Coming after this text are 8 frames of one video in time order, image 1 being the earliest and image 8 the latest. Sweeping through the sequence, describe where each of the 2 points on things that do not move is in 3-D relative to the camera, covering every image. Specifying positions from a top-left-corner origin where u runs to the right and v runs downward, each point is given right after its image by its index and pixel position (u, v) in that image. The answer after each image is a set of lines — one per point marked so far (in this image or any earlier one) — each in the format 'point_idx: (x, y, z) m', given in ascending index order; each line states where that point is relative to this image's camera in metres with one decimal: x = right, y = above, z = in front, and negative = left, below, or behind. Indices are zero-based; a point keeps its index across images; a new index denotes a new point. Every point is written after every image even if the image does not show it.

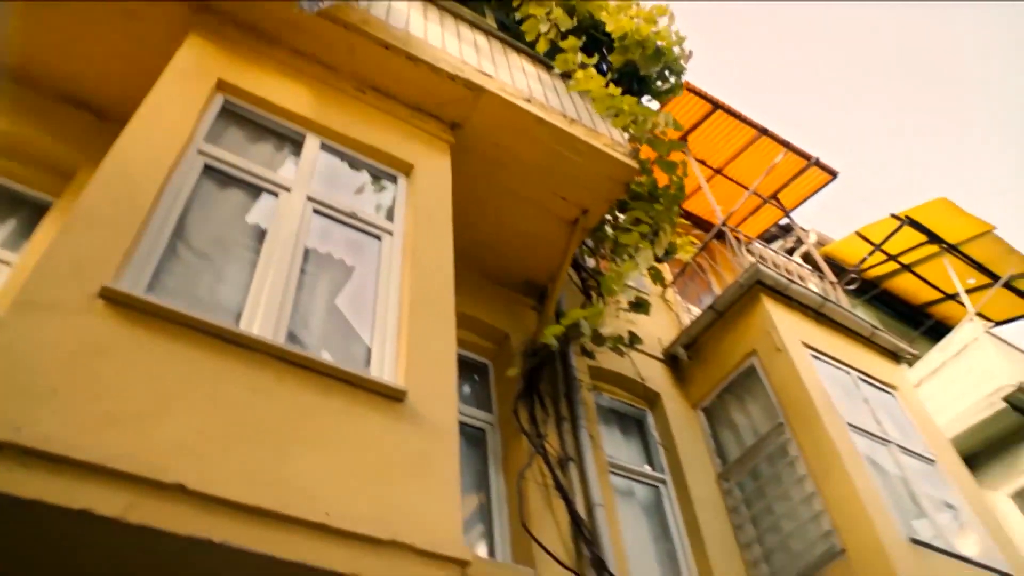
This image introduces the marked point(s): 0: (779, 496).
0: (+2.0, -1.5, +6.3) m
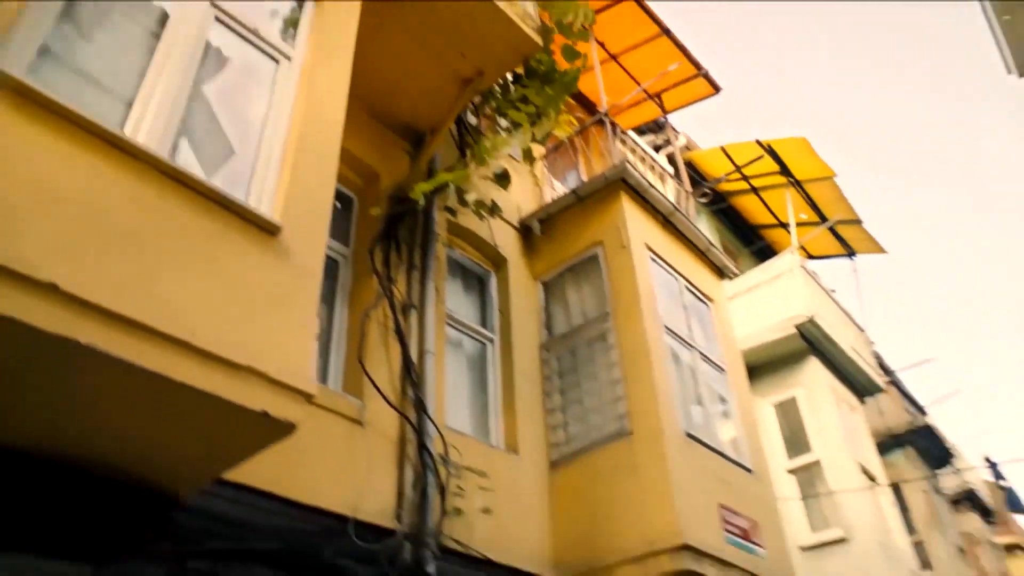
0: (+0.6, -0.7, +7.1) m
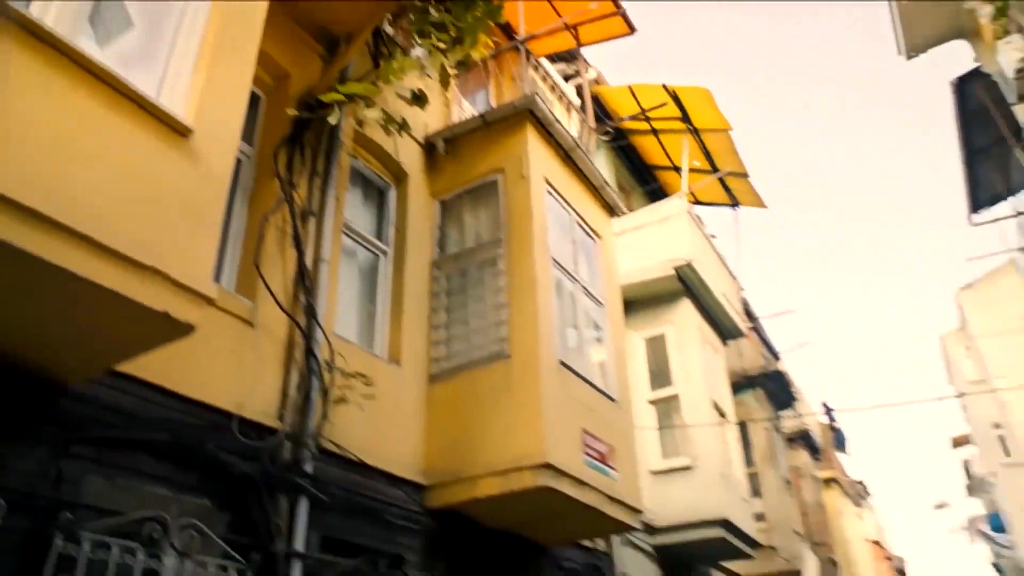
0: (-0.3, -0.1, +7.4) m
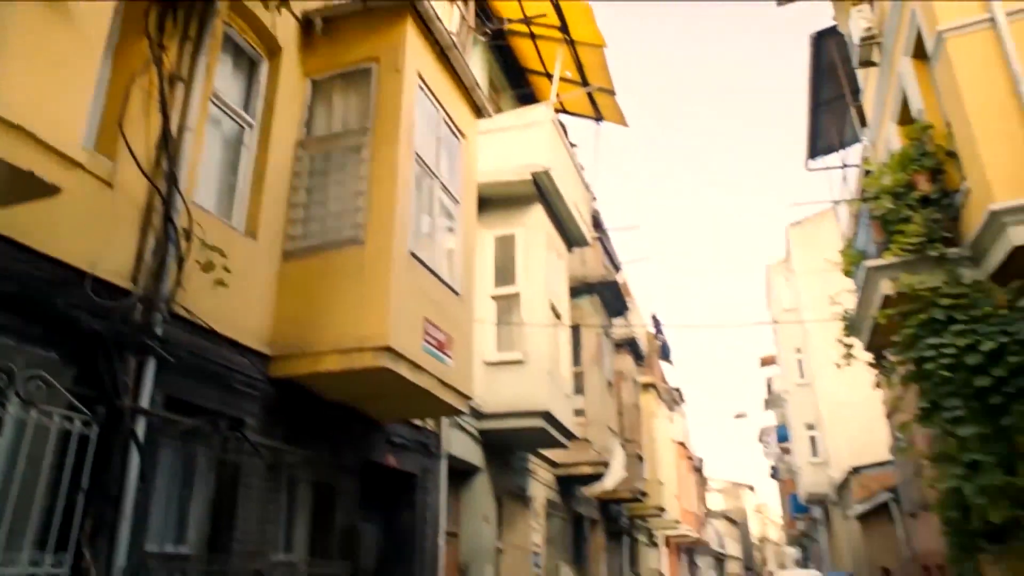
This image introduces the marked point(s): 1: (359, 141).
0: (-1.5, +0.9, +7.6) m
1: (-1.4, +1.3, +7.7) m
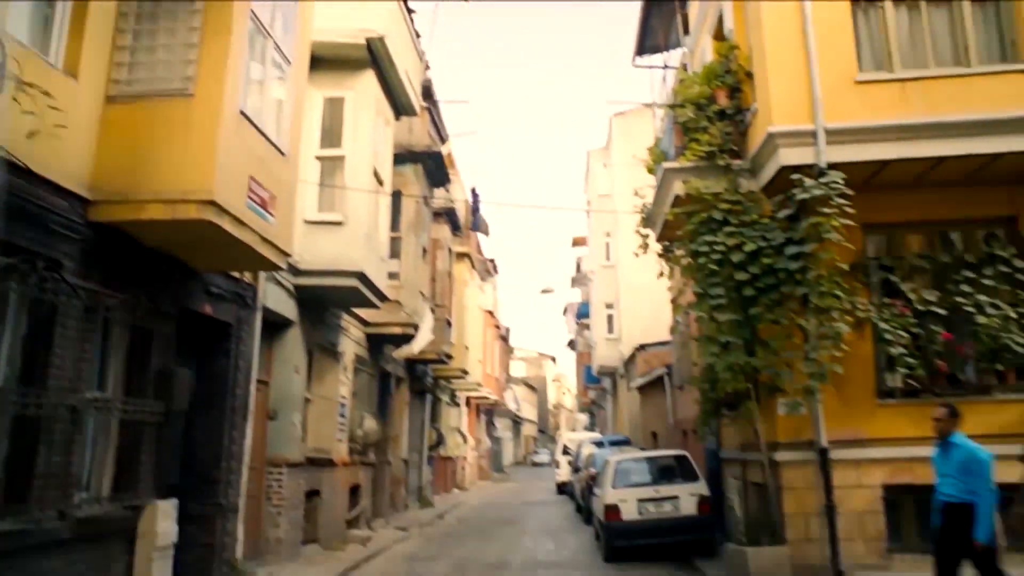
0: (-3.0, +2.3, +7.4) m
1: (-2.8, +2.7, +7.6) m
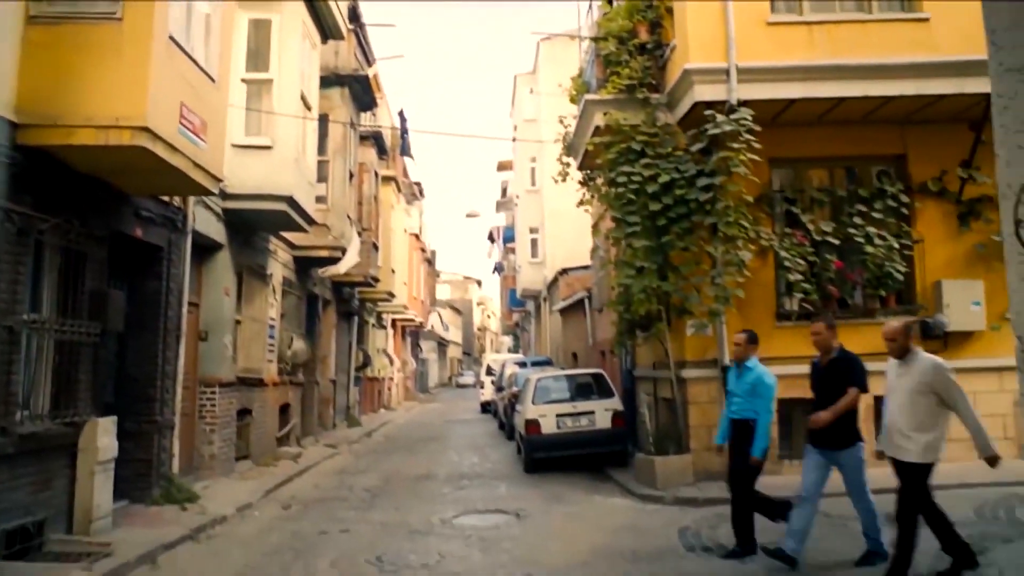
0: (-3.6, +2.9, +7.3) m
1: (-3.5, +3.3, +7.4) m
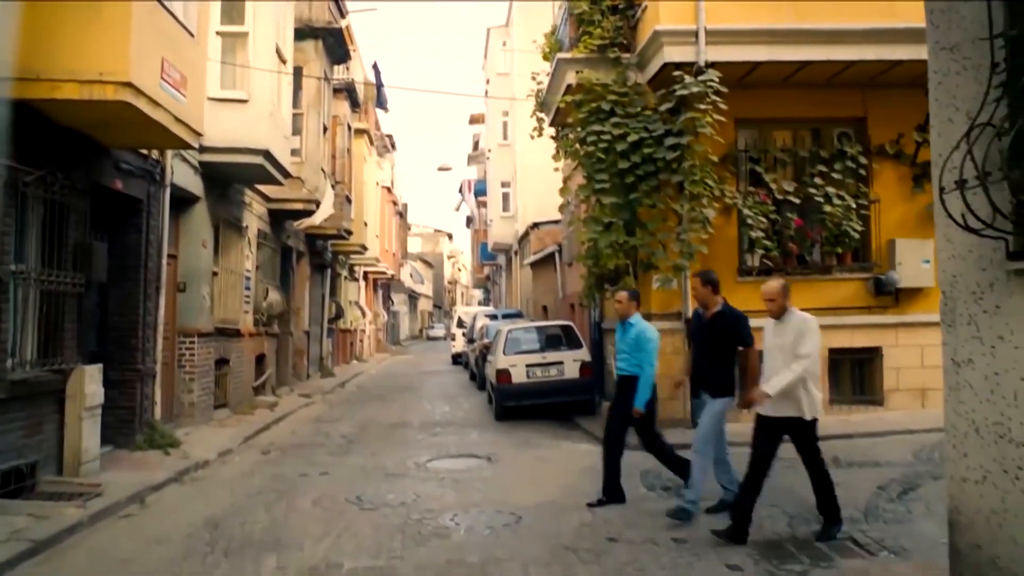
0: (-3.8, +3.4, +7.4) m
1: (-3.7, +3.8, +7.5) m
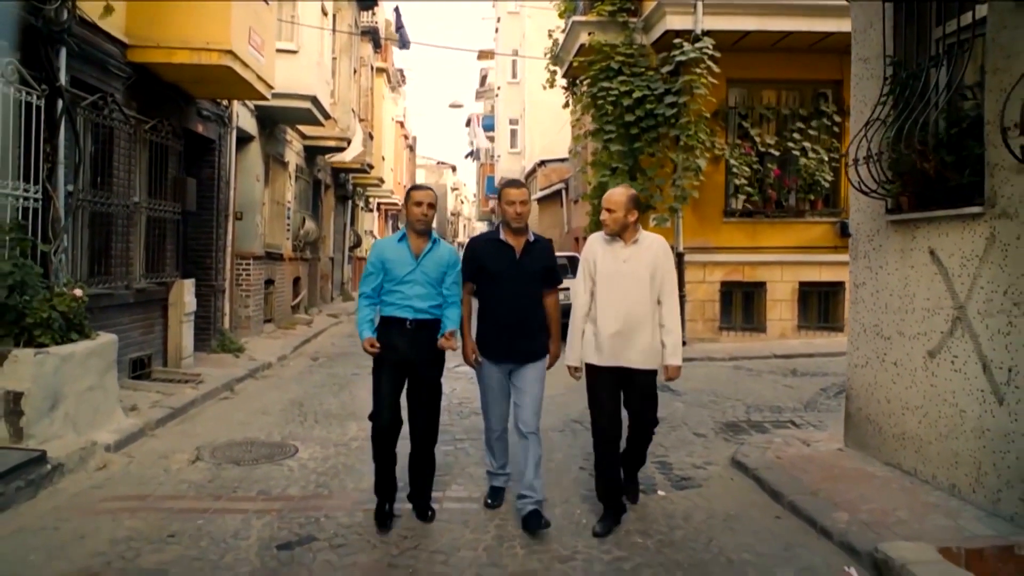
0: (-3.5, +4.1, +8.7) m
1: (-3.4, +4.5, +8.8) m
